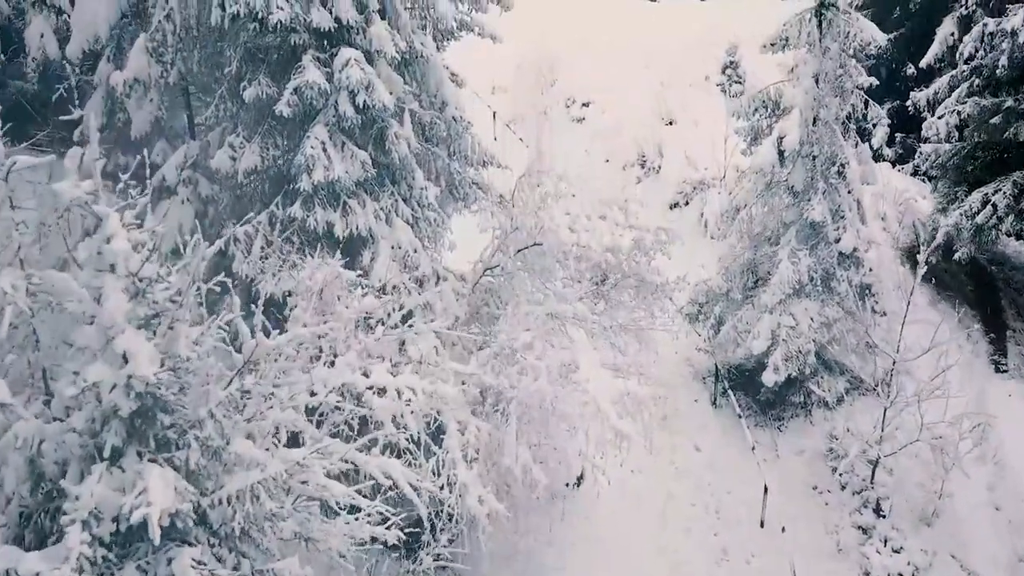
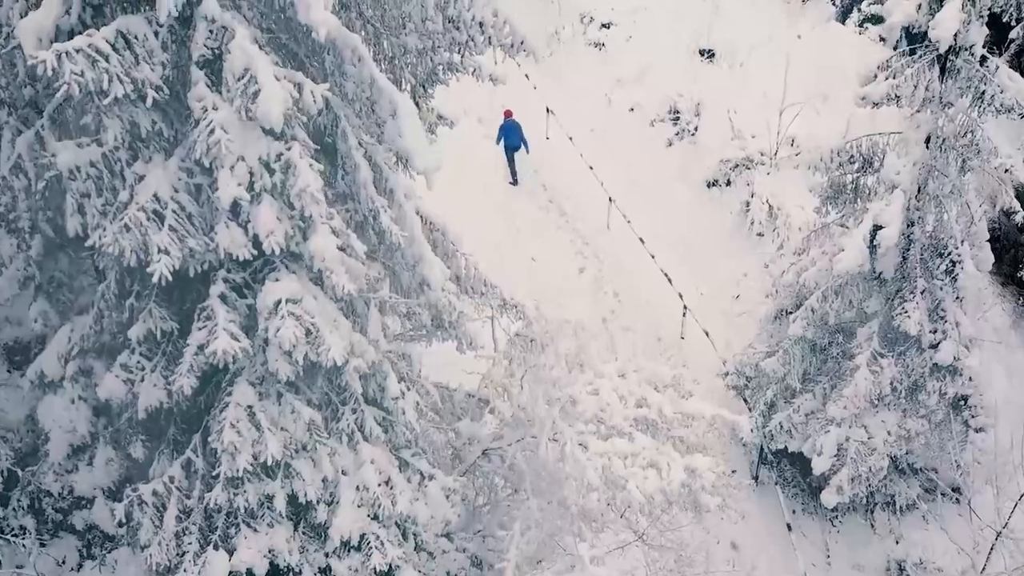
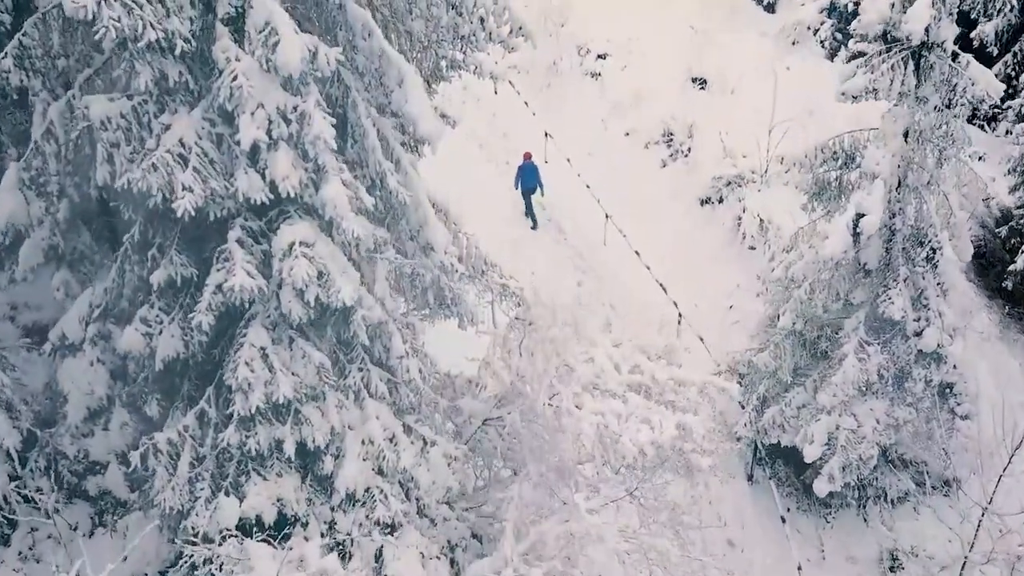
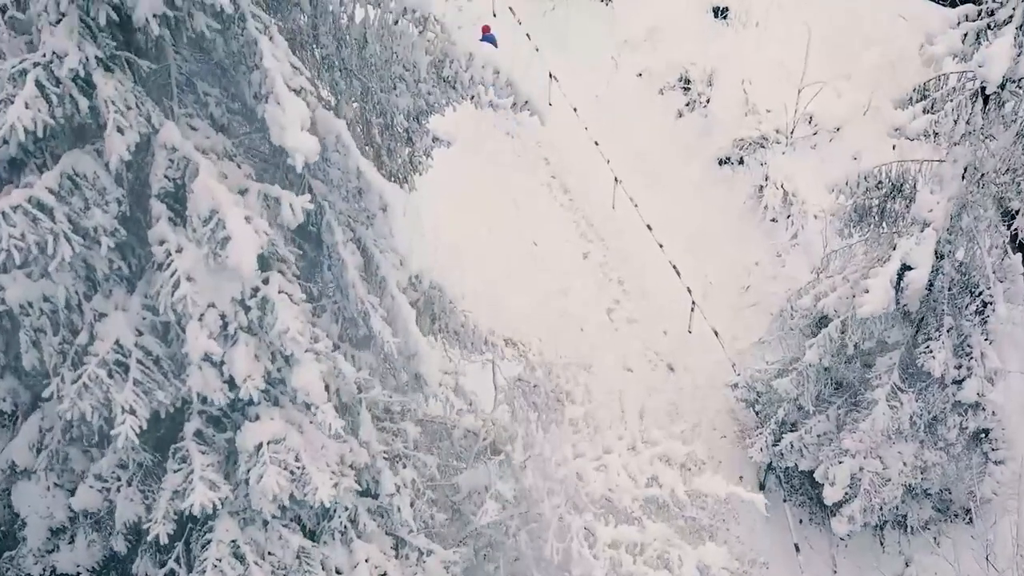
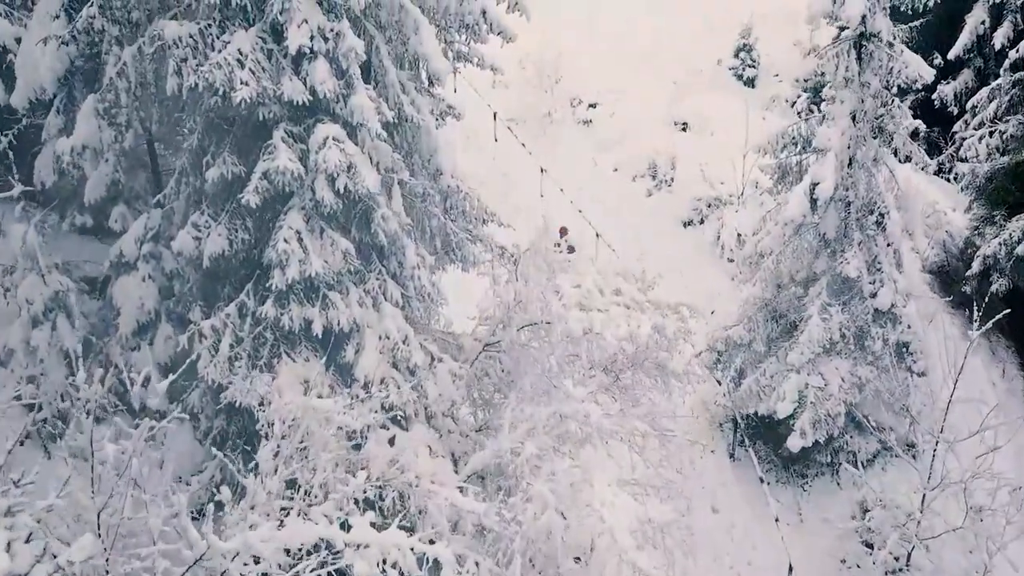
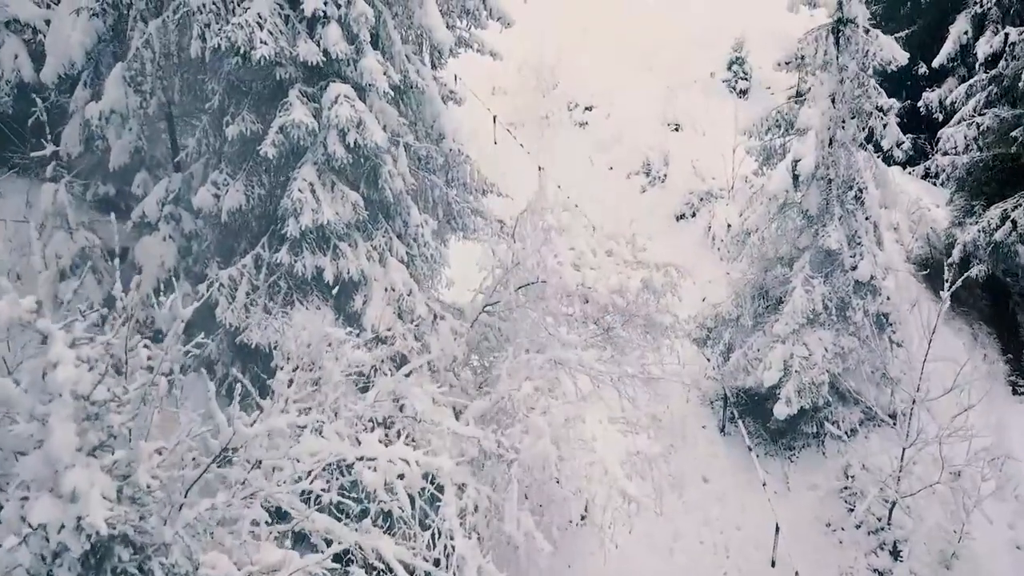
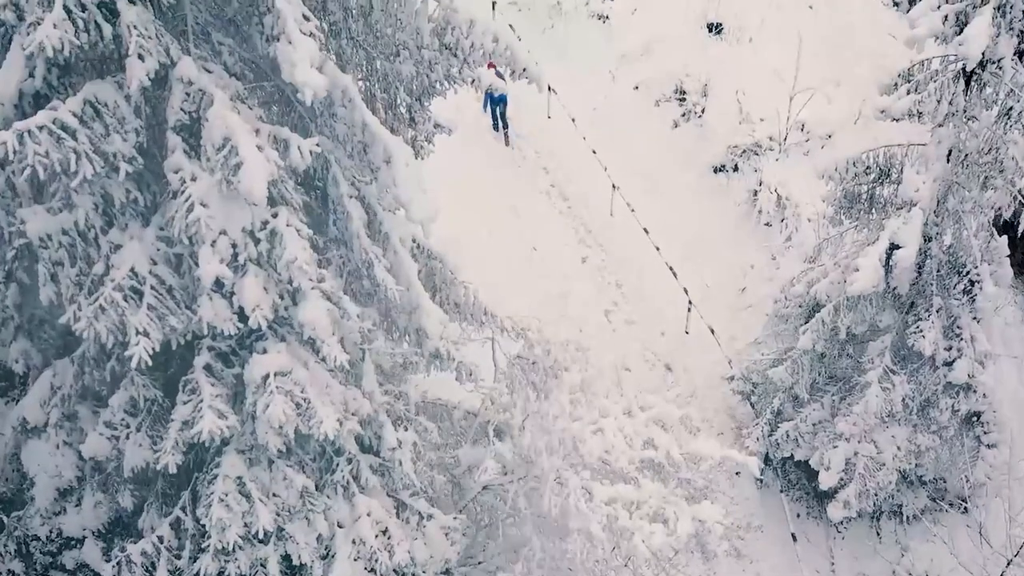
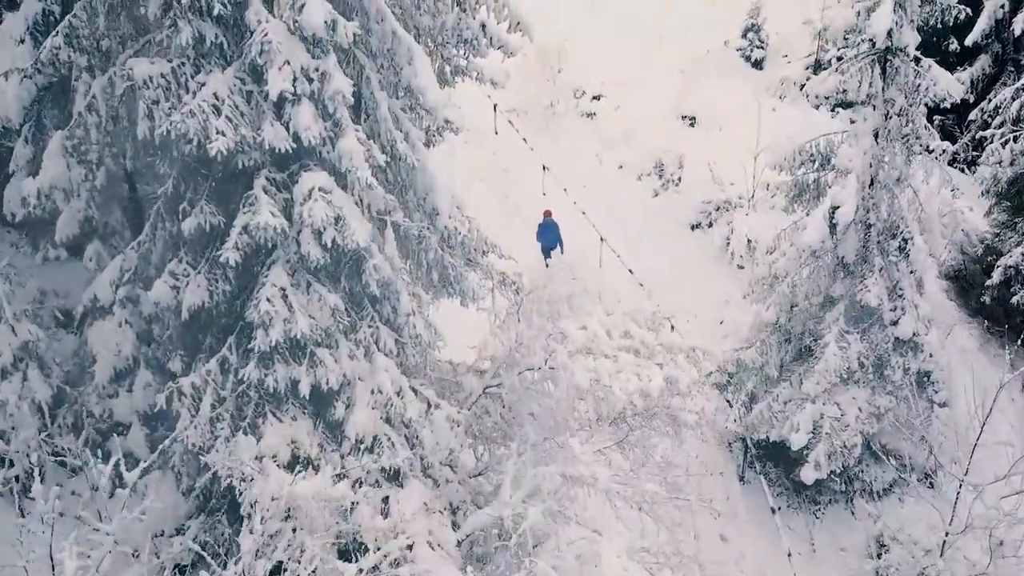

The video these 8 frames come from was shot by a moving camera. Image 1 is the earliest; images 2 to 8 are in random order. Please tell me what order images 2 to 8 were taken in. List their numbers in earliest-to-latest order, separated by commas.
6, 5, 8, 3, 2, 7, 4
